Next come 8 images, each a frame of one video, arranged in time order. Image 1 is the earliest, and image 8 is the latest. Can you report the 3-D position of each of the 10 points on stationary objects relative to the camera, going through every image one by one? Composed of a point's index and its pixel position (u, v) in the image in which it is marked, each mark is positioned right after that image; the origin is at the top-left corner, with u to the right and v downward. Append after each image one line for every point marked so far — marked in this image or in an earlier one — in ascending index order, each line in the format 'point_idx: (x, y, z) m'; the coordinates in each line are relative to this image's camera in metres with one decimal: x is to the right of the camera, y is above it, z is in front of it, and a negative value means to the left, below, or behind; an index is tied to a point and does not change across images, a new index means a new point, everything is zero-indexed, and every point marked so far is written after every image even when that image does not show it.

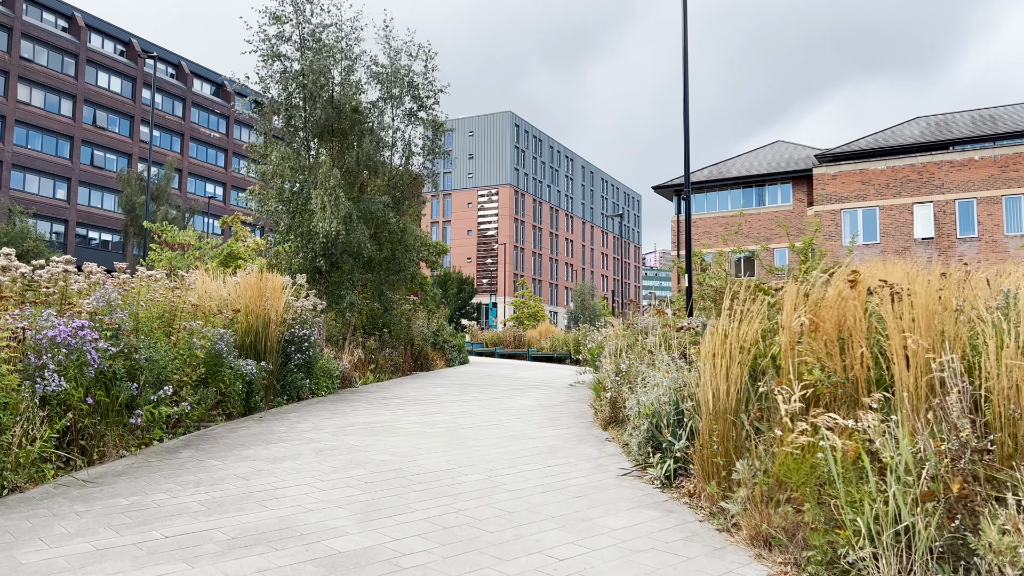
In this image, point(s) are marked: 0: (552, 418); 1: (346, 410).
0: (+0.4, -1.4, +8.6) m
1: (-1.9, -1.4, +9.1) m
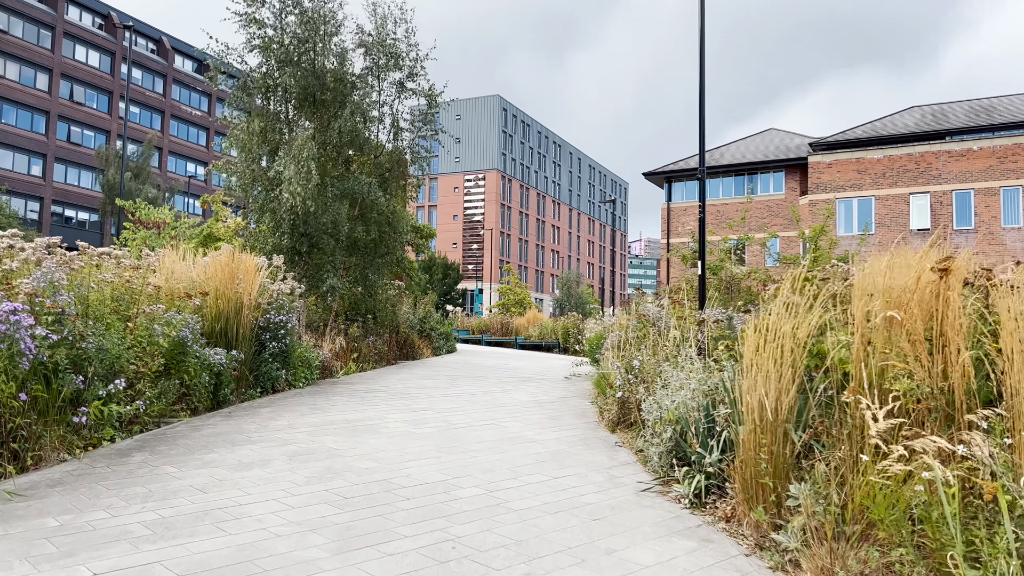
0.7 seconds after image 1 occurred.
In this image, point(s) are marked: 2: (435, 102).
0: (+0.4, -1.3, +7.8) m
1: (-1.9, -1.2, +8.3) m
2: (-1.2, +3.2, +14.2) m
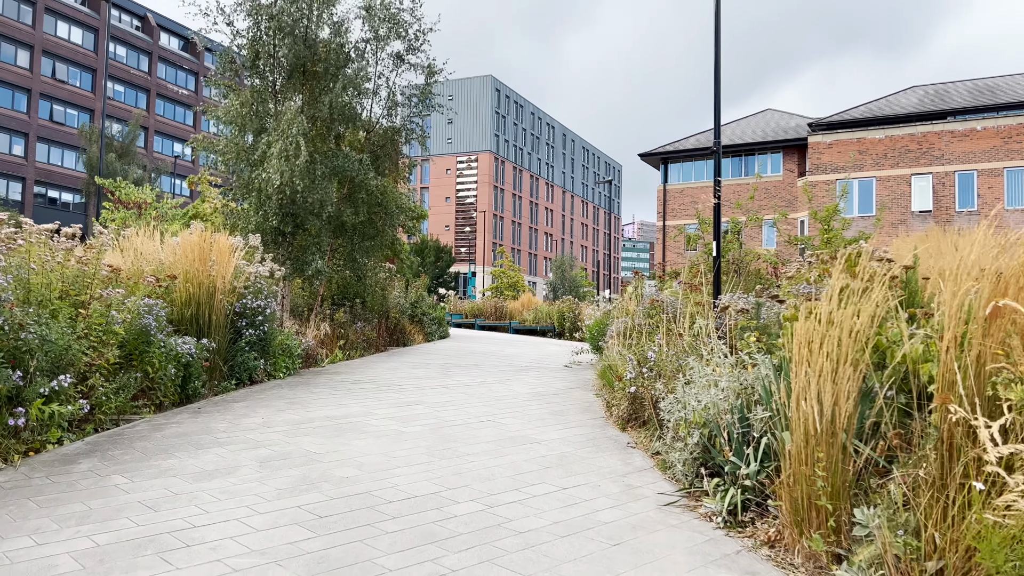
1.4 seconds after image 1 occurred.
0: (+0.4, -1.1, +7.1) m
1: (-1.9, -1.0, +7.5) m
2: (-1.3, +3.5, +13.4) m
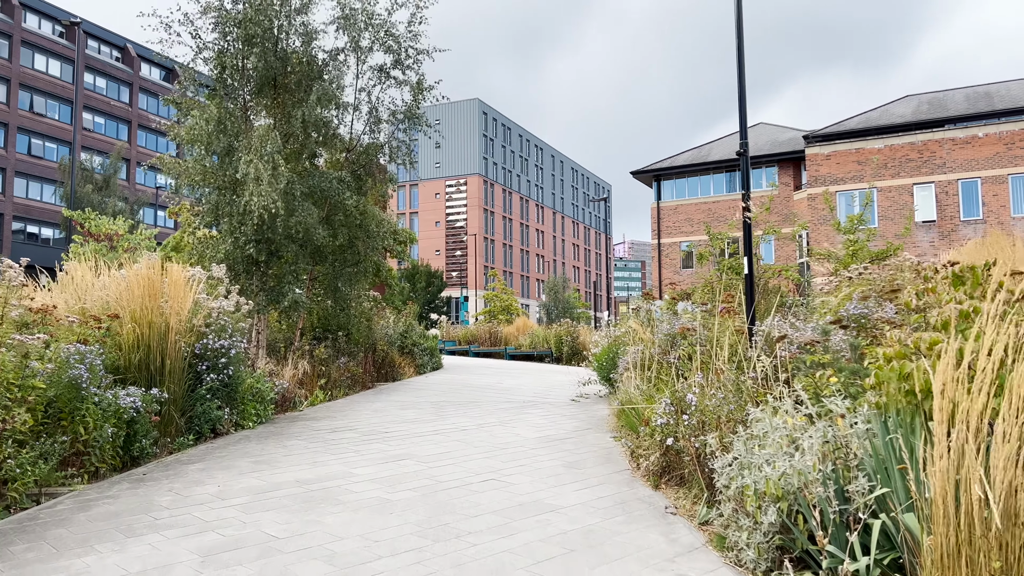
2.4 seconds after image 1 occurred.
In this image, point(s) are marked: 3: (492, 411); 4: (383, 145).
0: (+0.4, -1.3, +6.0) m
1: (-1.9, -1.3, +6.4) m
2: (-1.4, +3.1, +12.4) m
3: (-0.2, -1.4, +9.2) m
4: (-2.0, +2.2, +12.4) m
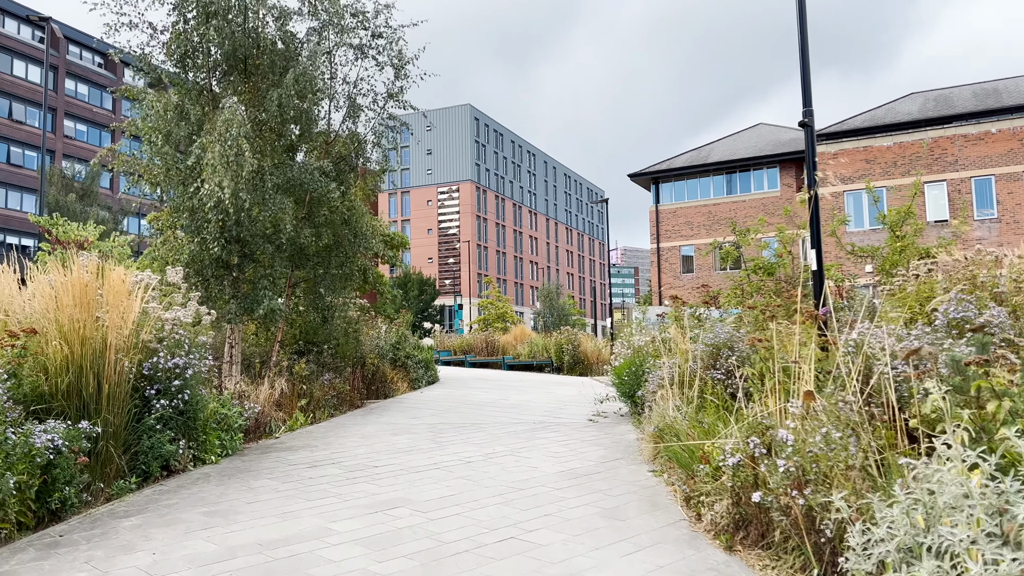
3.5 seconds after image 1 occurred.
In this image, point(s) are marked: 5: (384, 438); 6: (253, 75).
0: (+0.6, -1.3, +4.7) m
1: (-1.8, -1.4, +5.1) m
2: (-1.4, +3.0, +11.2) m
3: (-0.1, -1.4, +7.9) m
4: (-2.0, +2.1, +11.1) m
5: (-1.2, -1.4, +7.8) m
6: (-3.2, +2.7, +10.0) m
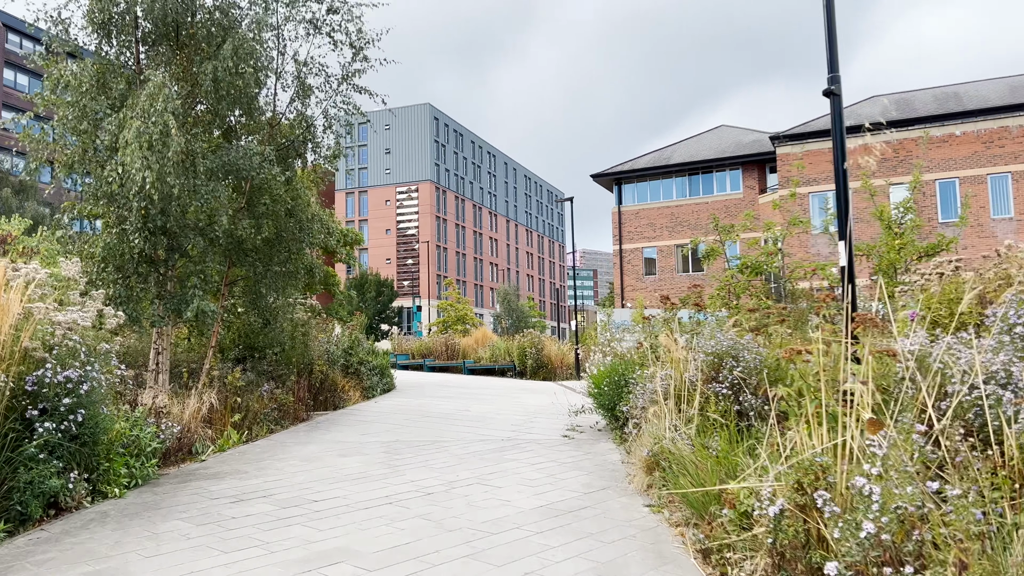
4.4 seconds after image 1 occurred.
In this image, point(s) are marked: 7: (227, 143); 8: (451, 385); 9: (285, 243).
0: (+0.4, -1.3, +3.7) m
1: (-1.9, -1.3, +4.0) m
2: (-1.8, +3.0, +10.1) m
3: (-0.4, -1.4, +6.9) m
4: (-2.4, +2.1, +10.0) m
5: (-1.5, -1.4, +6.7) m
6: (-3.6, +2.7, +8.9) m
7: (-3.1, +1.6, +8.8) m
8: (-1.2, -2.0, +16.5) m
9: (-2.6, +0.5, +9.3) m
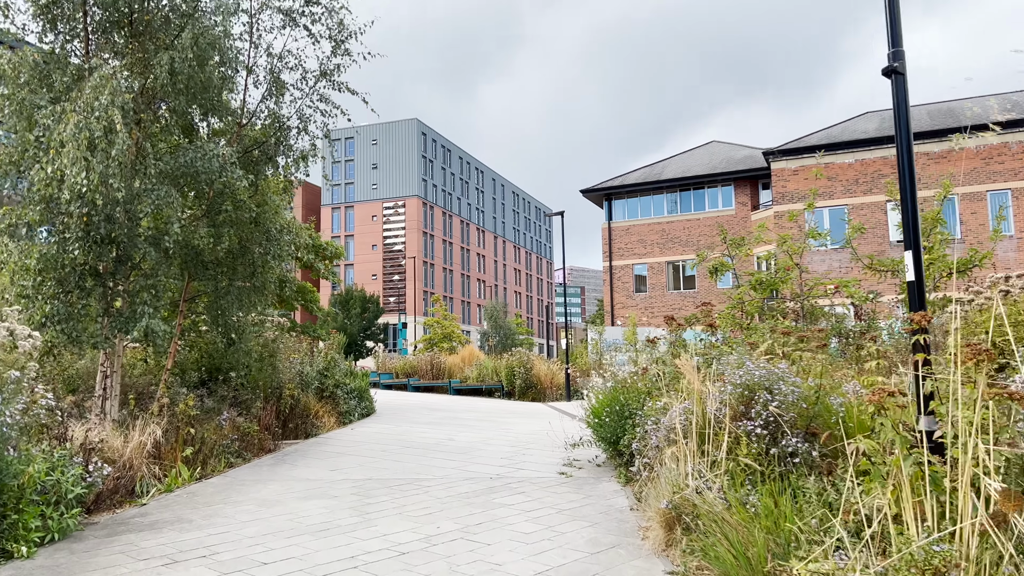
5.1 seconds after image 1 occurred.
0: (+0.4, -1.4, +2.8) m
1: (-1.9, -1.4, +3.1) m
2: (-1.9, +2.8, +9.2) m
3: (-0.5, -1.6, +5.9) m
4: (-2.5, +1.9, +9.1) m
5: (-1.6, -1.5, +5.7) m
6: (-3.7, +2.5, +8.0) m
7: (-3.2, +1.4, +7.9) m
8: (-1.4, -2.3, +15.6) m
9: (-2.7, +0.3, +8.3) m
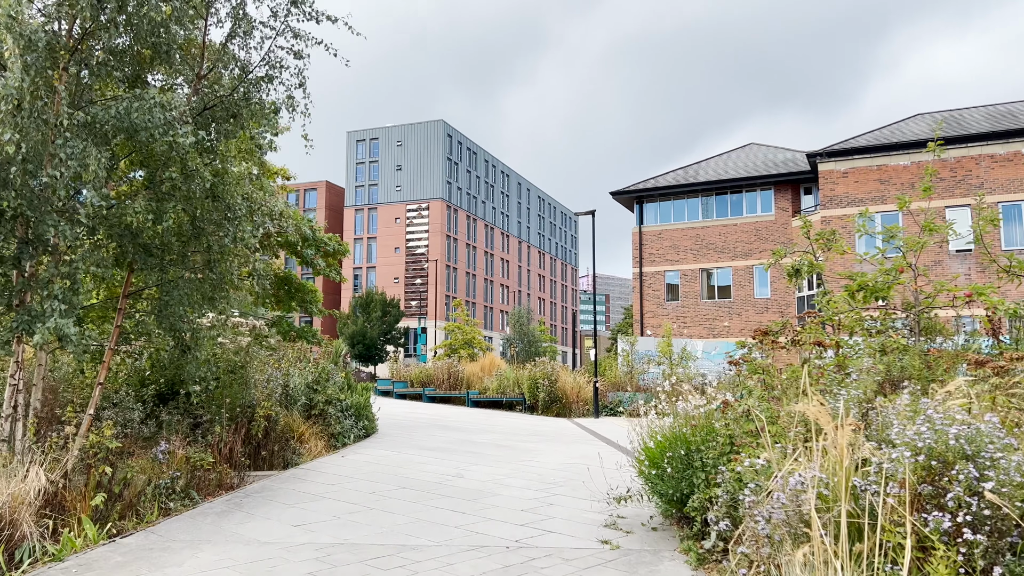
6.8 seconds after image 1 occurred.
0: (+0.4, -1.3, +1.0) m
1: (-1.9, -1.3, +1.3) m
2: (-1.6, +2.8, +7.5) m
3: (-0.4, -1.5, +4.1) m
4: (-2.2, +2.0, +7.4) m
5: (-1.5, -1.5, +3.9) m
6: (-3.4, +2.6, +6.3) m
7: (-3.0, +1.5, +6.2) m
8: (-1.0, -2.3, +13.8) m
9: (-2.5, +0.4, +6.6) m
